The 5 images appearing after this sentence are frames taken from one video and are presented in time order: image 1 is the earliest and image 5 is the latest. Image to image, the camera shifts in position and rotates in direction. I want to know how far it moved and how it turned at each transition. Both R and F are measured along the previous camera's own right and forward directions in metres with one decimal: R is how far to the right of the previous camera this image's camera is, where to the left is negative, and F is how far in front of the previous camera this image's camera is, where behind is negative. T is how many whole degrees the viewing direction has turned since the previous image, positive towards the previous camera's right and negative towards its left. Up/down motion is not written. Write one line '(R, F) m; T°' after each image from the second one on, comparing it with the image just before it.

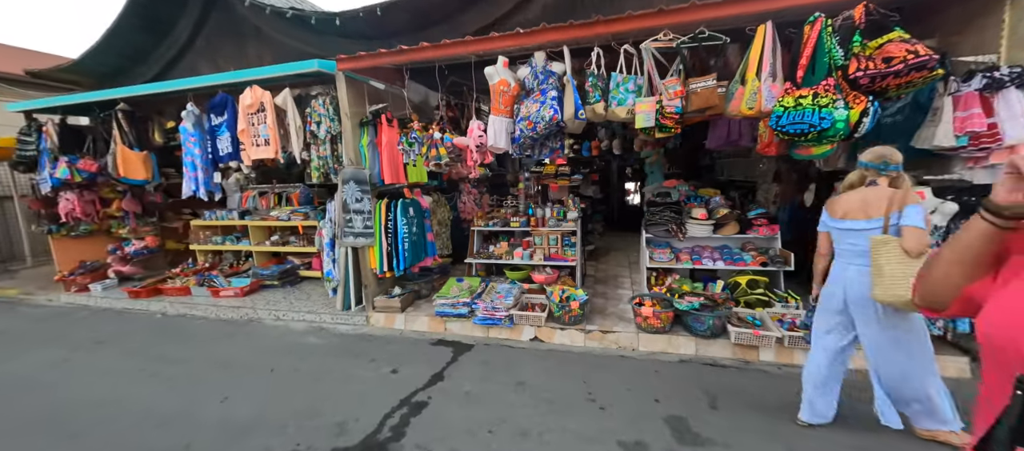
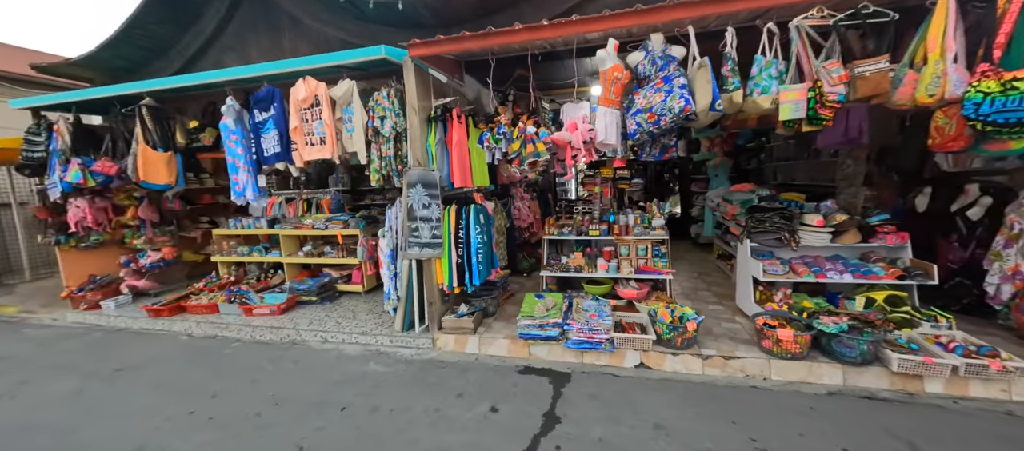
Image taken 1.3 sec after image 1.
(-0.8, +0.4) m; +1°
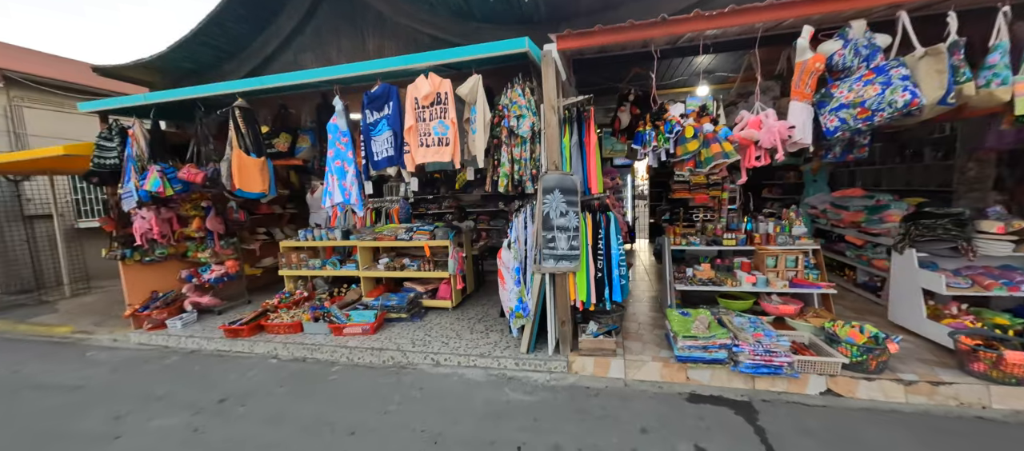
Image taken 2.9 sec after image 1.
(-1.2, +0.3) m; 0°
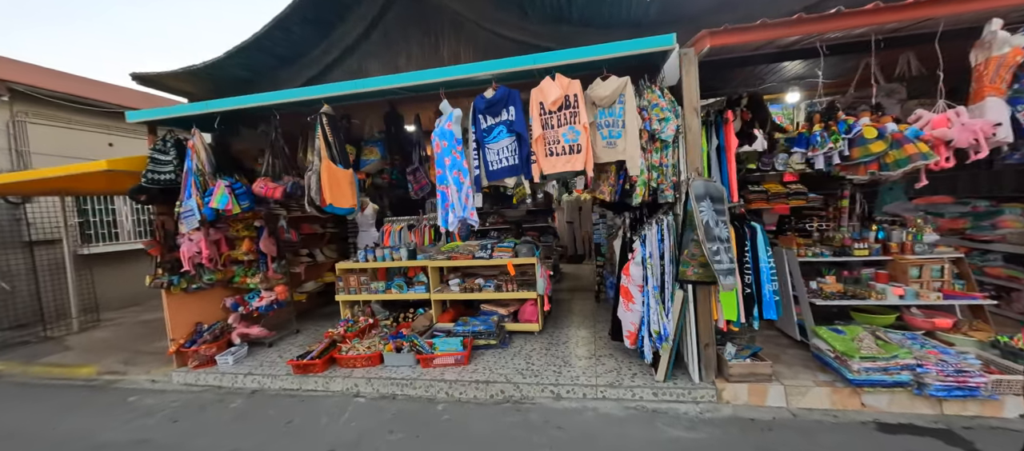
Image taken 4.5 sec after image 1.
(-1.1, +0.3) m; +2°
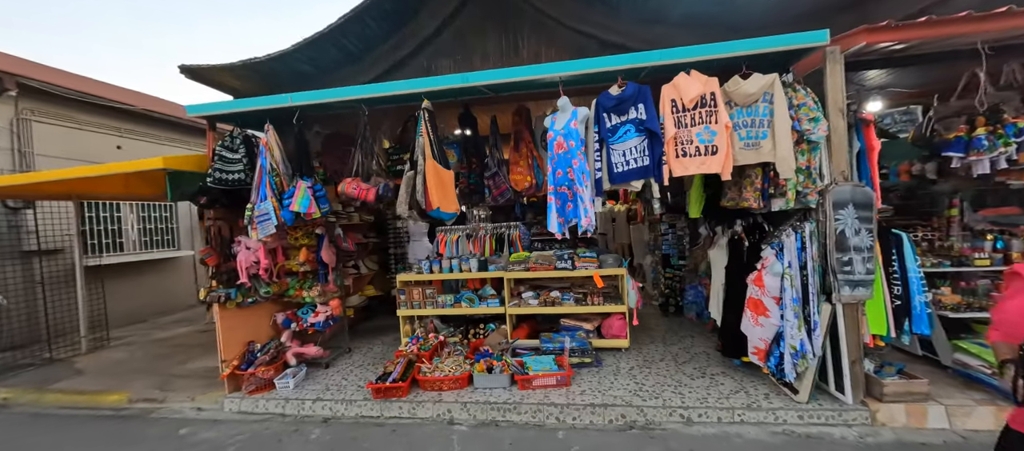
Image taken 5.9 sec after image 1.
(-1.0, +0.2) m; +2°
